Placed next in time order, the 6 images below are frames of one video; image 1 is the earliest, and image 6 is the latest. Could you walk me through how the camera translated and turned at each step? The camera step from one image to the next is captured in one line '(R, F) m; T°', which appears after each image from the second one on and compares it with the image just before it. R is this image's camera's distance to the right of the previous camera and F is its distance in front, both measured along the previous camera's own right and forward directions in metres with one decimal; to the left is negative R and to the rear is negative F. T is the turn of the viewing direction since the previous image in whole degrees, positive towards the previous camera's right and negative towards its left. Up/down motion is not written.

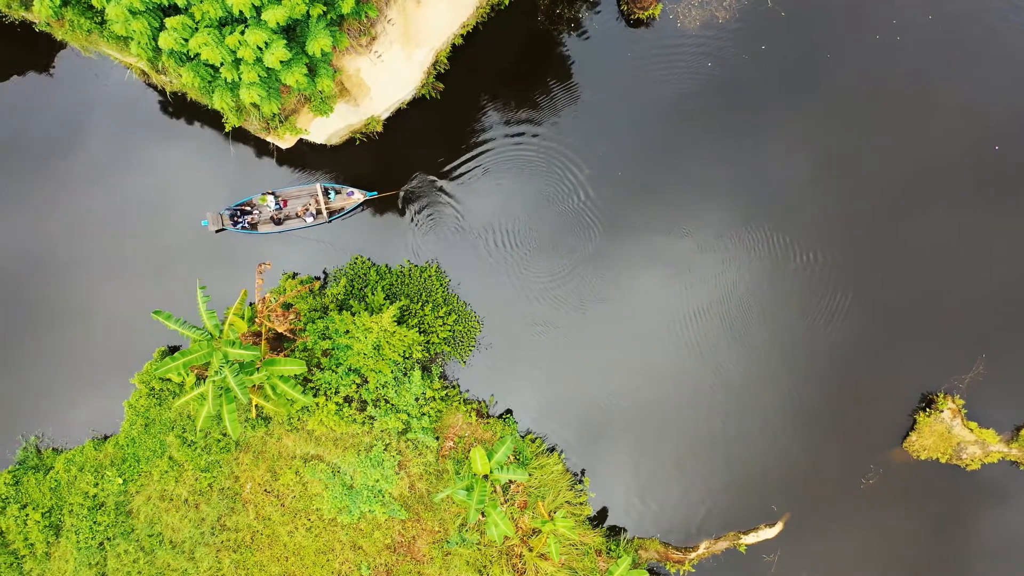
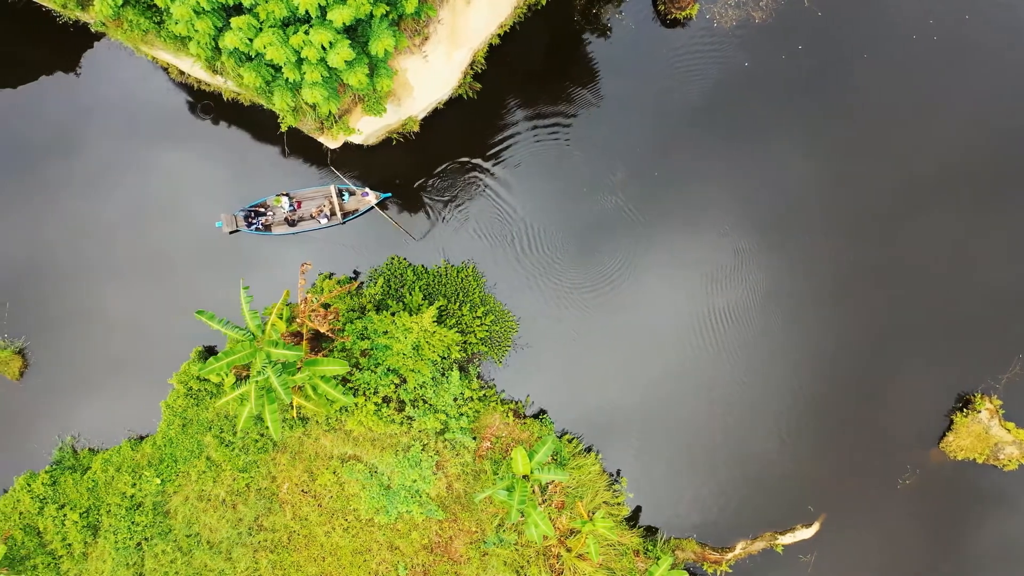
(-0.9, 0.0) m; 0°
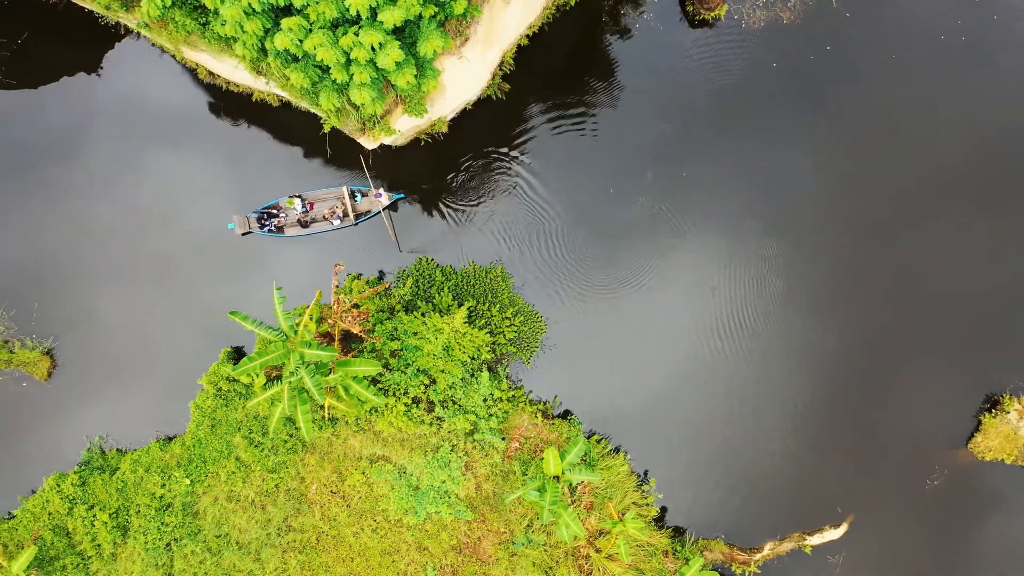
(-0.7, 0.0) m; 0°
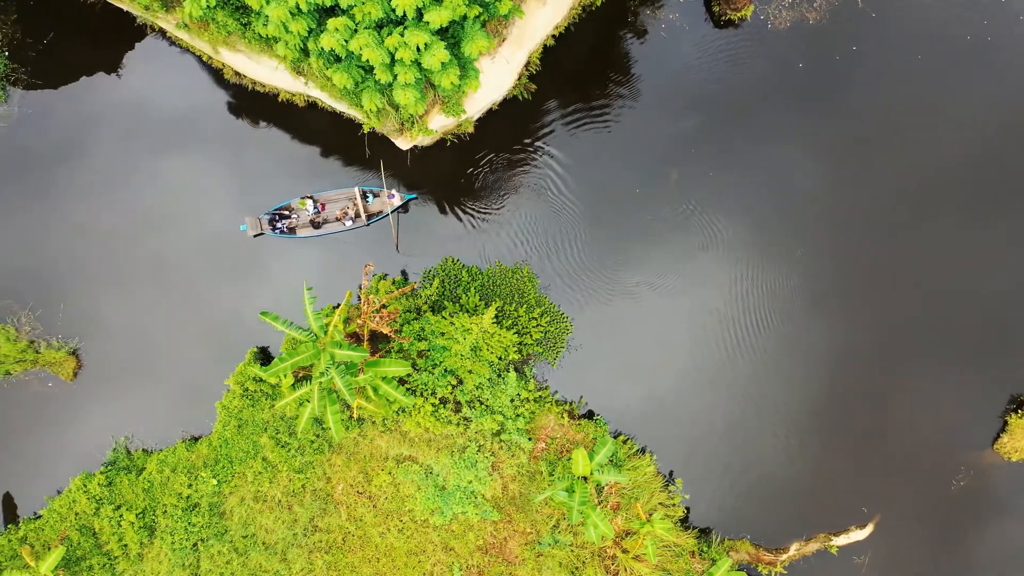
(-0.6, 0.0) m; 0°
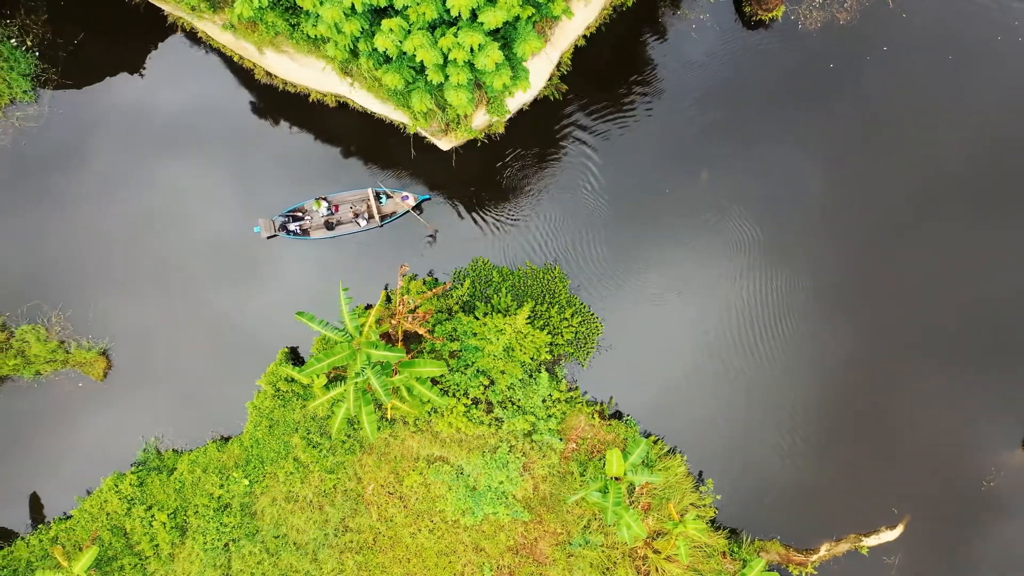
(-0.7, 0.0) m; 0°
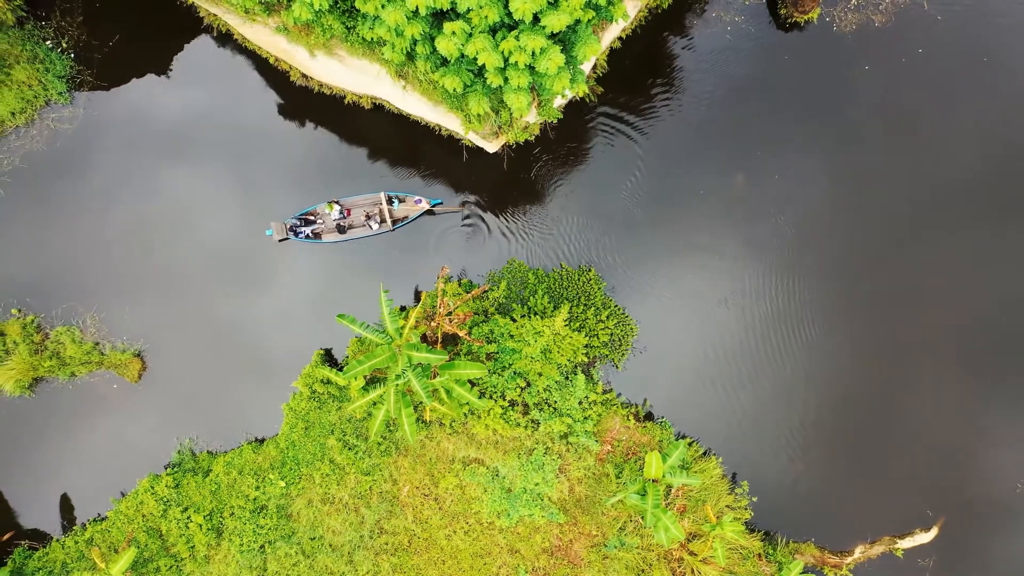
(-0.9, 0.0) m; 0°
